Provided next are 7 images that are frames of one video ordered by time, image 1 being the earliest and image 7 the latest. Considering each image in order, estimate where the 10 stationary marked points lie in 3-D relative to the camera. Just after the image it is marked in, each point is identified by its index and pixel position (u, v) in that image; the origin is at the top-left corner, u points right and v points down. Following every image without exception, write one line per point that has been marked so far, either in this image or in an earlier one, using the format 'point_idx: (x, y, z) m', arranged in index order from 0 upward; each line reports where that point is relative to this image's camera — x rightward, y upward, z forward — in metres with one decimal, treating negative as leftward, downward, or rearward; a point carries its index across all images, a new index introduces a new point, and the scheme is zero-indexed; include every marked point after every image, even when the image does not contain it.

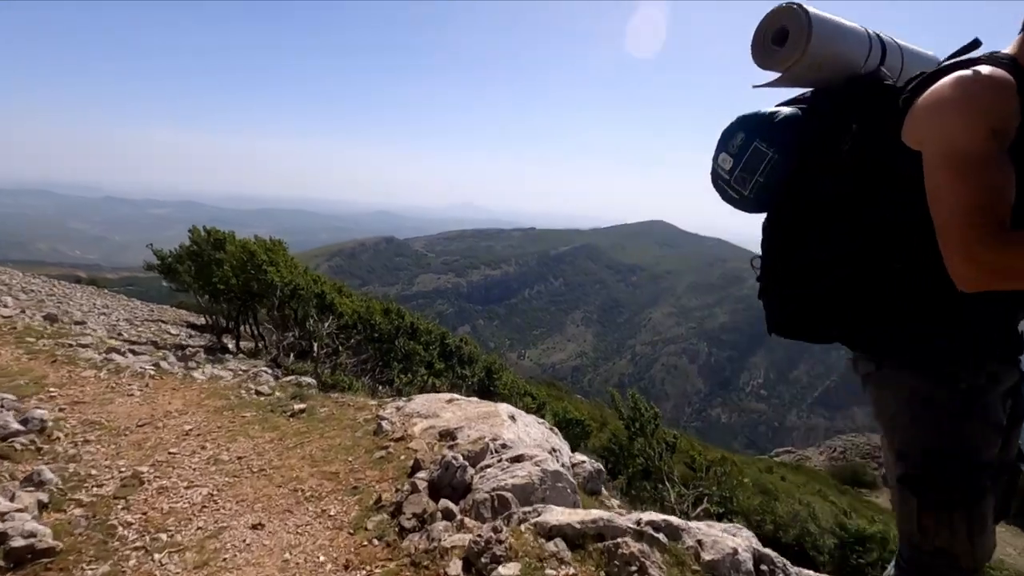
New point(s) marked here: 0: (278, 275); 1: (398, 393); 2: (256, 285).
0: (-8.6, +0.5, +19.8) m
1: (-3.7, -3.6, +17.3) m
2: (-9.5, +0.1, +19.8) m
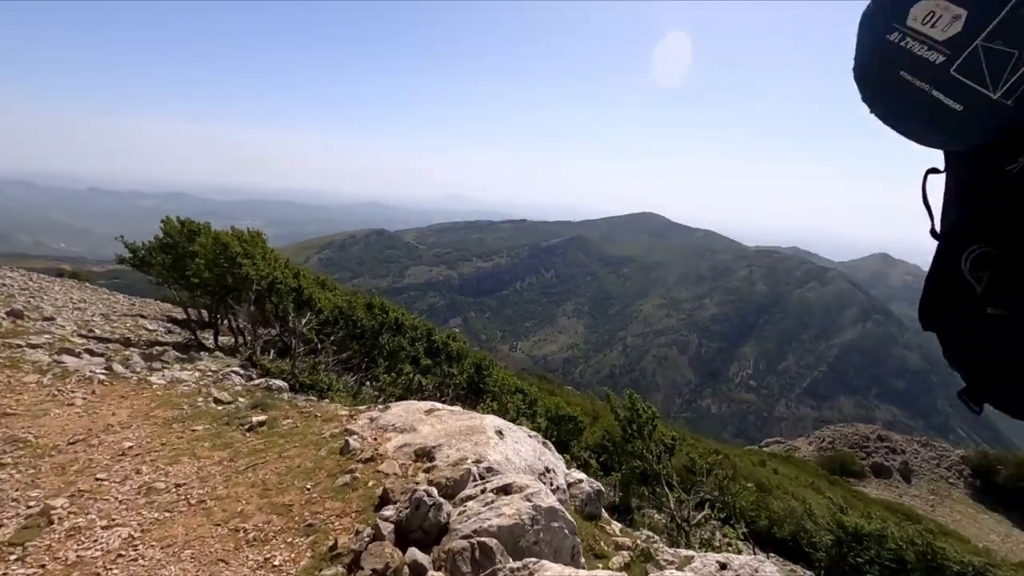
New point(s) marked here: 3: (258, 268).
0: (-9.0, +0.7, +18.7) m
1: (-4.1, -3.4, +16.3) m
2: (-9.8, +0.3, +18.7) m
3: (-9.0, +0.7, +18.9) m
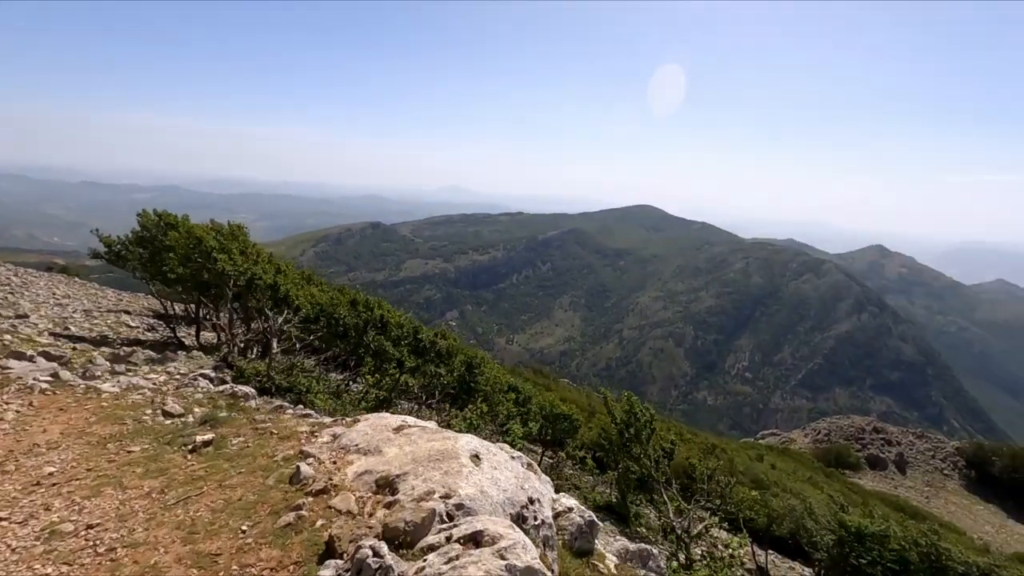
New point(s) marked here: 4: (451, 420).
0: (-9.3, +0.9, +17.8) m
1: (-4.3, -3.3, +15.5) m
2: (-10.1, +0.4, +17.8) m
3: (-9.3, +0.8, +18.0) m
4: (-2.1, -4.2, +16.9) m
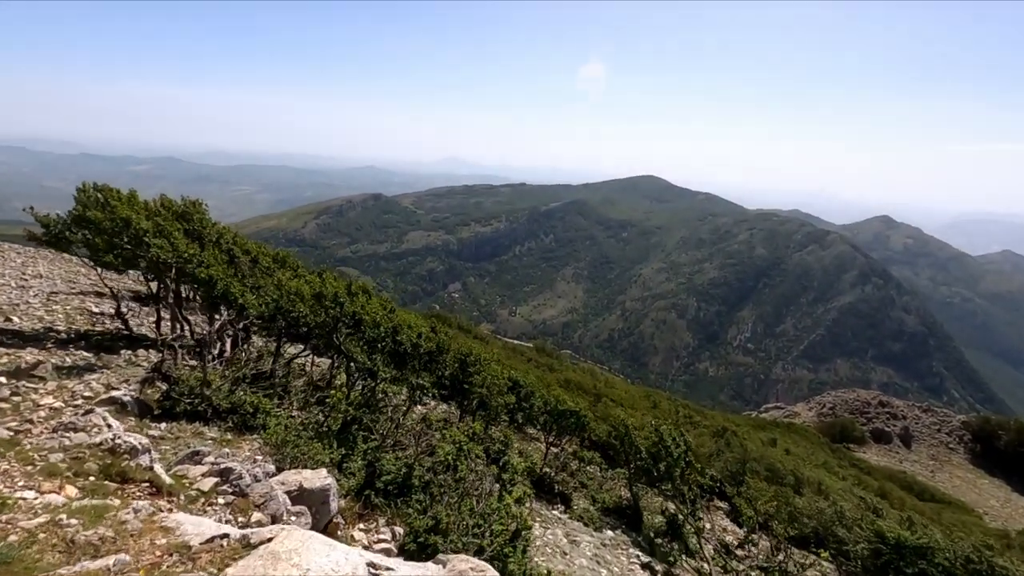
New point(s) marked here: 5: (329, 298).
0: (-9.3, +1.1, +14.8) m
1: (-4.4, -3.2, +12.6) m
2: (-10.1, +0.7, +14.8) m
3: (-9.3, +1.1, +15.0) m
4: (-2.1, -4.0, +14.1) m
5: (-5.7, -0.4, +16.9) m
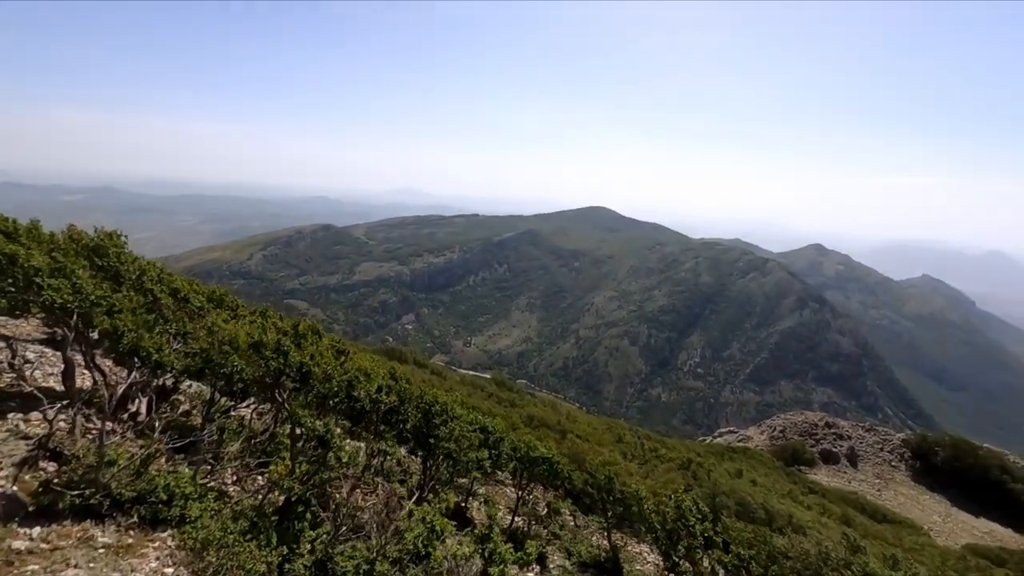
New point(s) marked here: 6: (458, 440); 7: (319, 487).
0: (-9.9, 0.0, +12.2) m
1: (-4.7, -4.1, +10.2) m
2: (-10.7, -0.4, +12.1) m
3: (-9.9, 0.0, +12.4) m
4: (-2.6, -5.0, +11.8) m
5: (-6.4, -1.6, +14.5) m
6: (-1.6, -4.5, +15.8) m
7: (-4.5, -4.6, +12.4) m
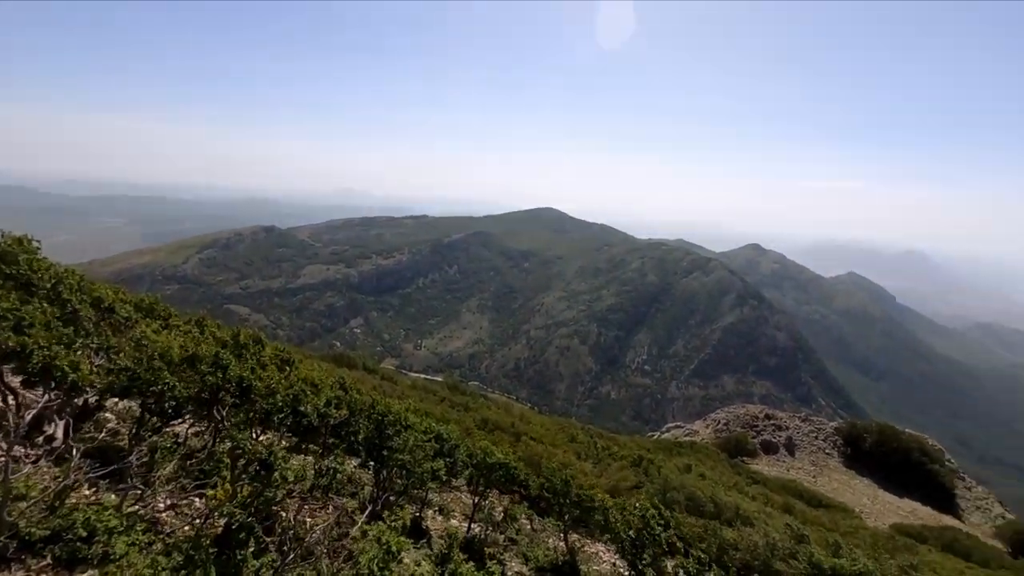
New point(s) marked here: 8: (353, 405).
0: (-10.8, -0.3, +10.9) m
1: (-5.4, -4.3, +9.4) m
2: (-11.6, -0.7, +10.7) m
3: (-10.8, -0.3, +11.1) m
4: (-3.4, -5.1, +11.2) m
5: (-7.6, -1.8, +13.5) m
6: (-2.8, -4.7, +15.2) m
7: (-5.4, -4.8, +11.6) m
8: (-4.6, -3.4, +15.9) m
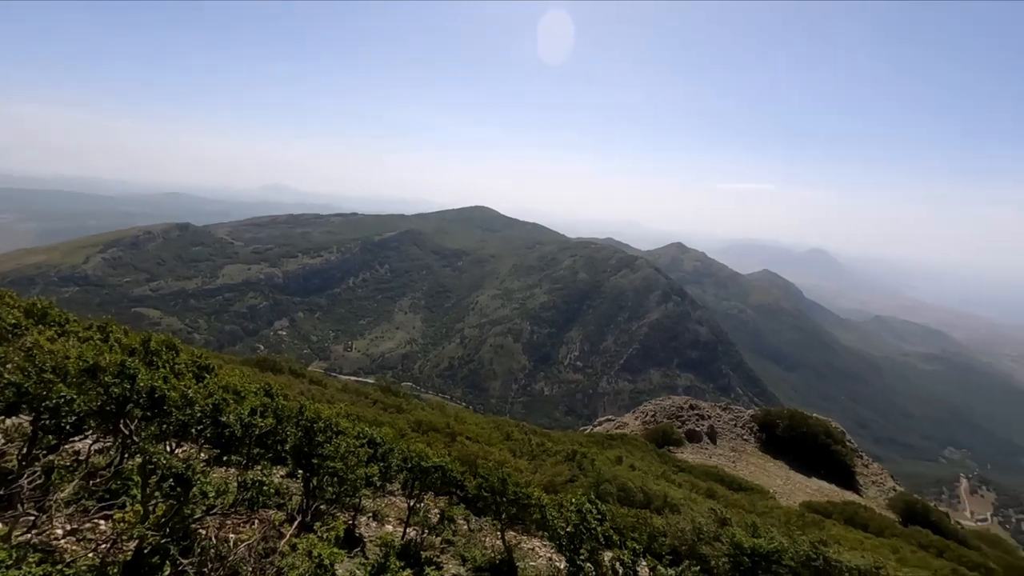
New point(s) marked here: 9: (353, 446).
0: (-12.0, -0.4, +9.3) m
1: (-6.4, -4.3, +8.6) m
2: (-12.8, -0.8, +9.1) m
3: (-12.0, -0.4, +9.5) m
4: (-4.6, -5.1, +10.6) m
5: (-9.1, -1.8, +12.3) m
6: (-4.6, -4.7, +14.7) m
7: (-6.7, -4.8, +10.7) m
8: (-6.5, -3.5, +15.1) m
9: (-4.6, -4.6, +15.5) m
